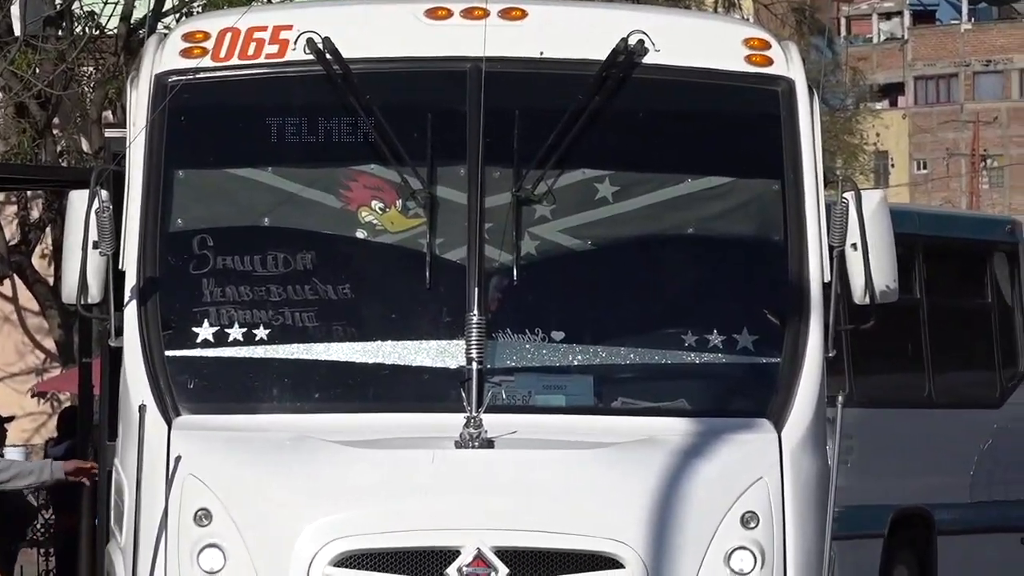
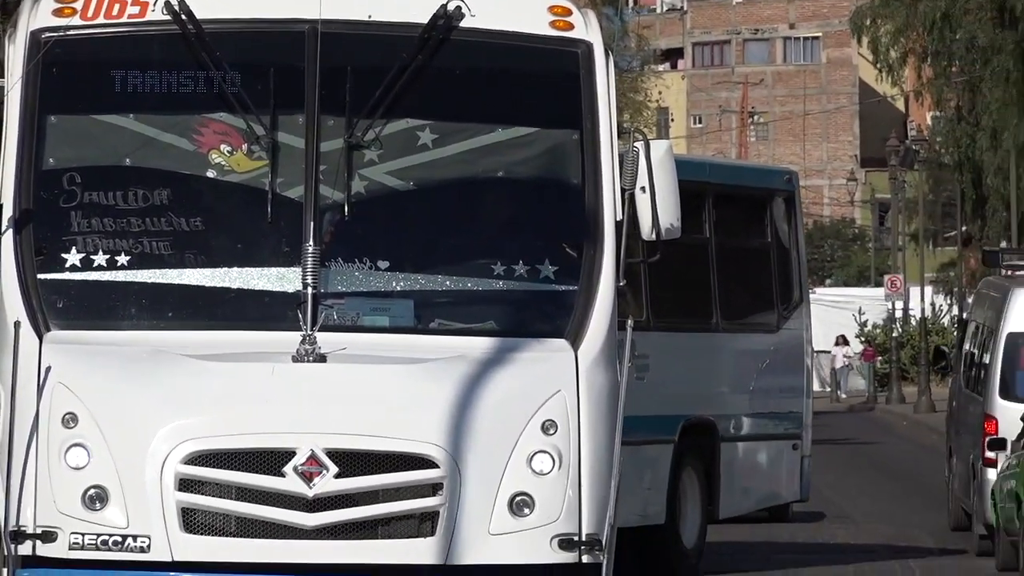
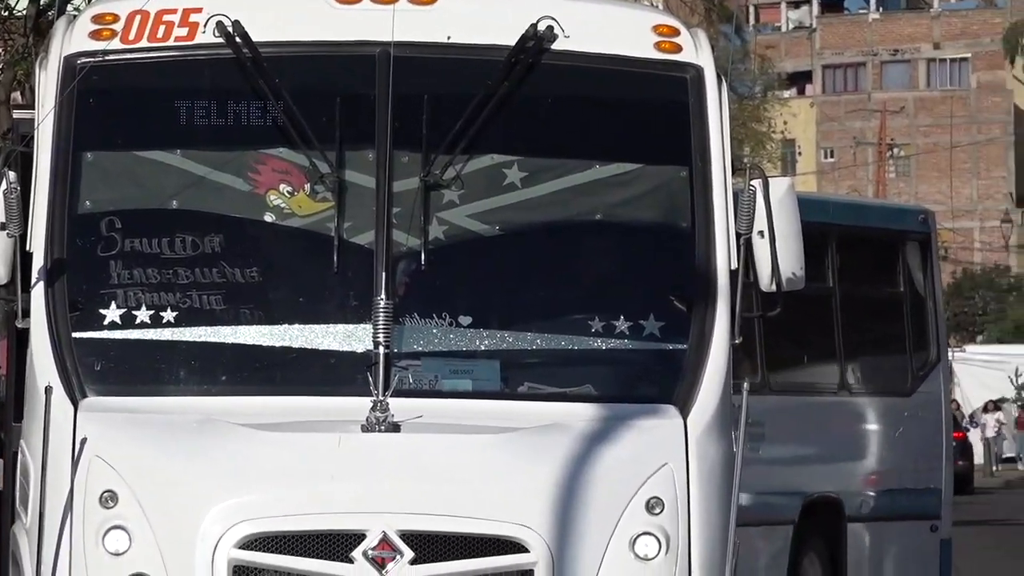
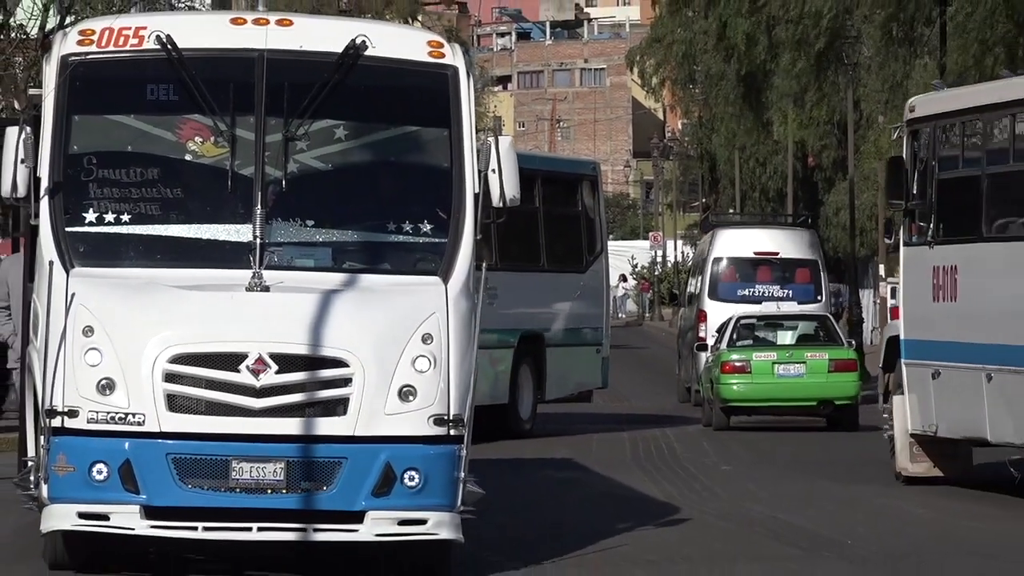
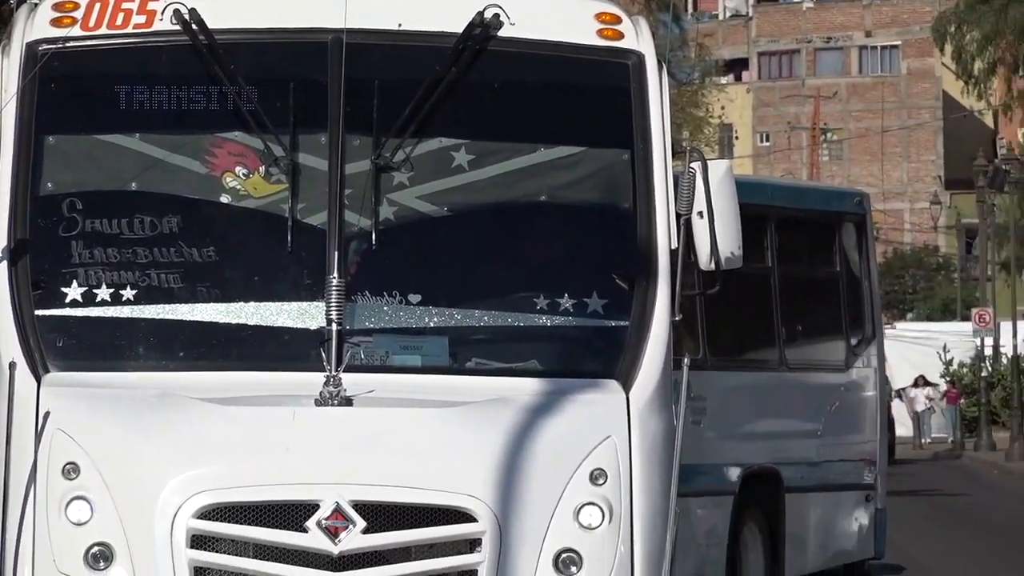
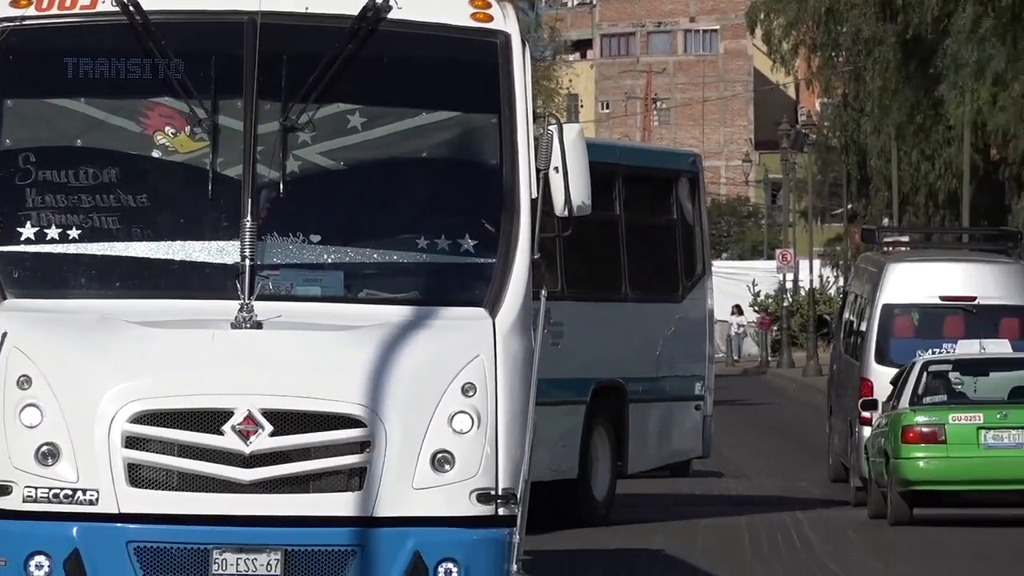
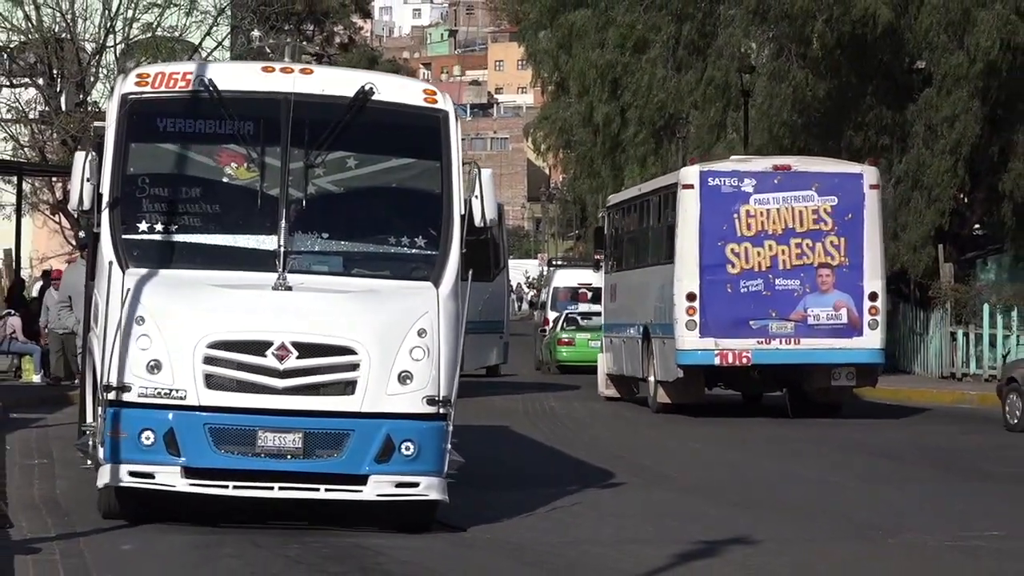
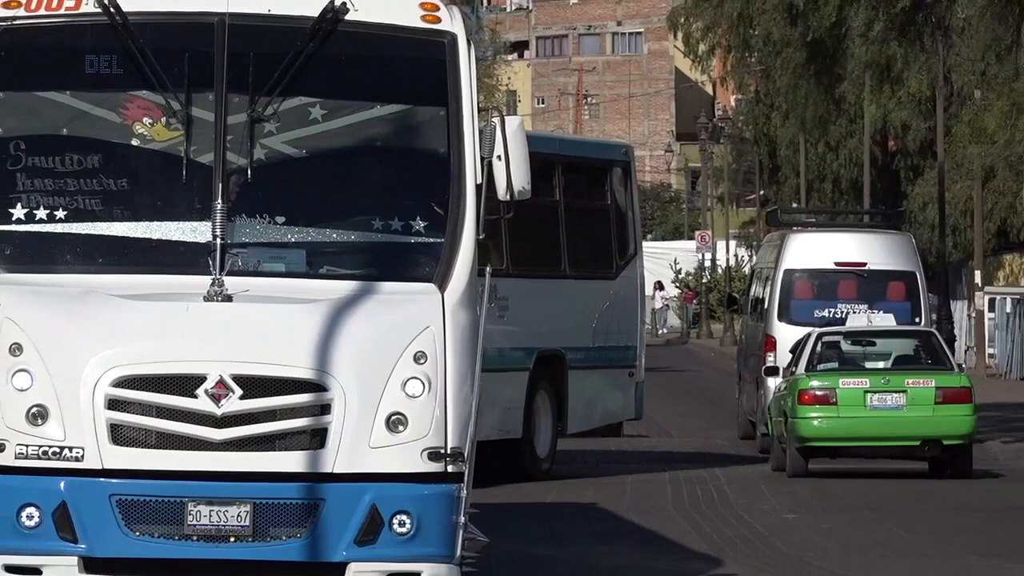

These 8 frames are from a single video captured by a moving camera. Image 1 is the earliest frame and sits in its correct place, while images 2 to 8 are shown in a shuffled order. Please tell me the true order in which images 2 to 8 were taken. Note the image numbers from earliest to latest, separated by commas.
3, 5, 2, 6, 8, 4, 7
